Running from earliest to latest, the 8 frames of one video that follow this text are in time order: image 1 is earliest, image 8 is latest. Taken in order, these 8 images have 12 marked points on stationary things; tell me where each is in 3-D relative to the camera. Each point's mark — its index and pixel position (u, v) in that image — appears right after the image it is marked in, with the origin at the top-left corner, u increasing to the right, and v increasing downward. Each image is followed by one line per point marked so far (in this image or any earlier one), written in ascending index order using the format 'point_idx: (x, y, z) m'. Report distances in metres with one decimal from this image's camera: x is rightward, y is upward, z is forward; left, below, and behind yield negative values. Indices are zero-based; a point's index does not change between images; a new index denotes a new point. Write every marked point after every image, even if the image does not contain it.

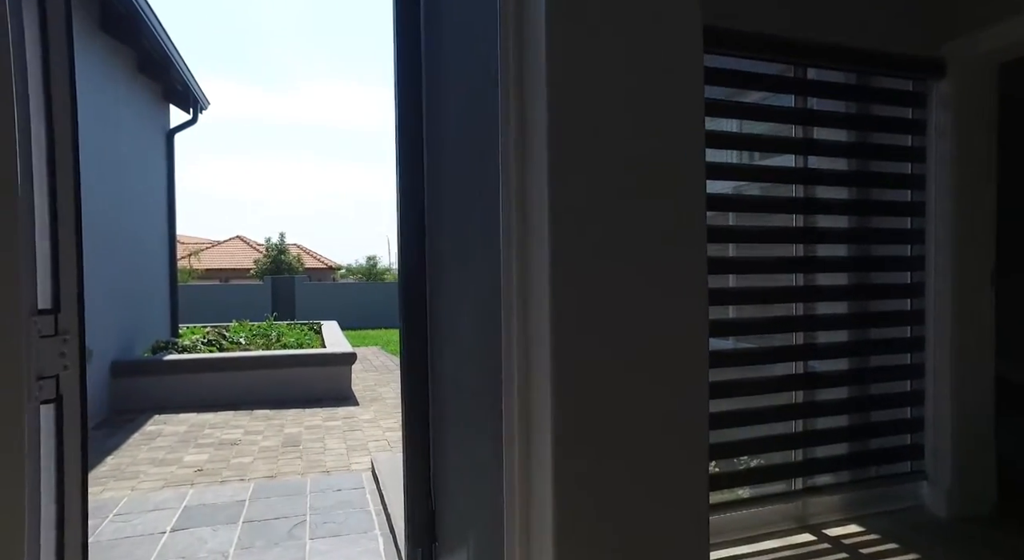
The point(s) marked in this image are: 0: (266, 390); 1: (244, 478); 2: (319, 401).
0: (-2.6, -1.2, +6.6) m
1: (-1.7, -1.2, +3.9) m
2: (-2.0, -1.3, +6.6) m
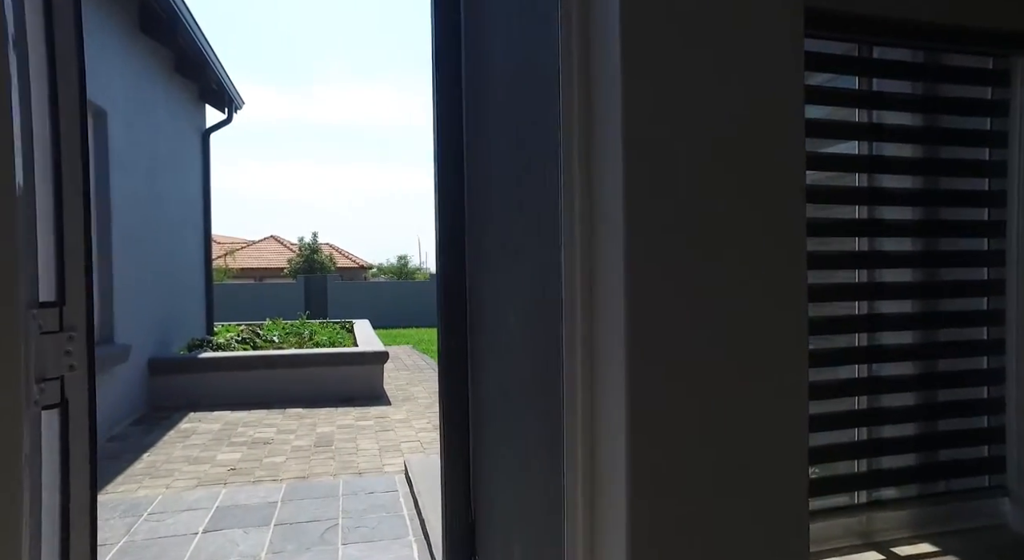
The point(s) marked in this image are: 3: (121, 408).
0: (-2.2, -1.1, +6.6) m
1: (-1.5, -1.2, +3.9) m
2: (-1.7, -1.3, +6.6) m
3: (-3.3, -1.1, +5.3) m
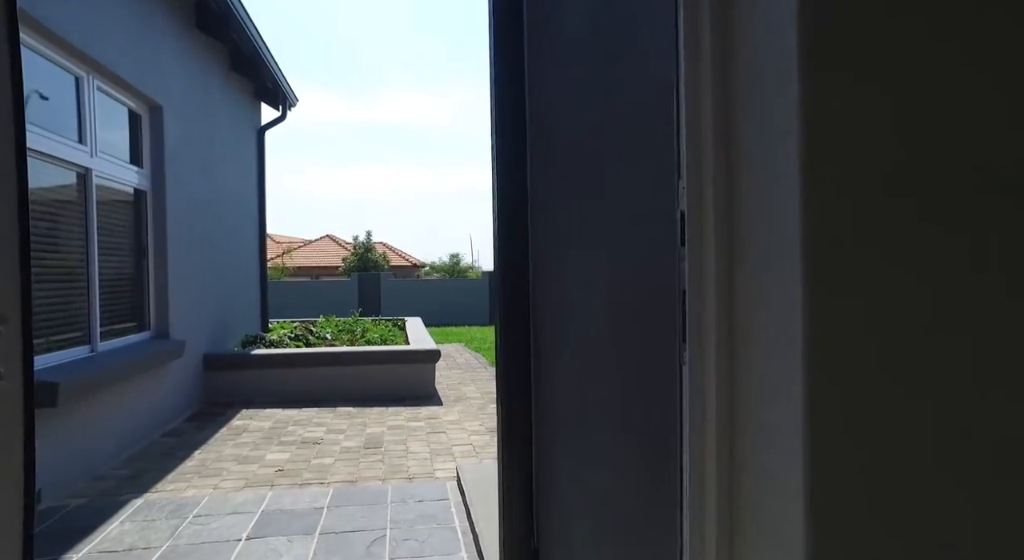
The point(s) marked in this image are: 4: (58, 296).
0: (-1.7, -1.1, +6.5) m
1: (-1.1, -1.2, +3.7) m
2: (-1.1, -1.2, +6.4) m
3: (-2.8, -1.1, +5.3) m
4: (-2.9, -0.1, +4.0) m
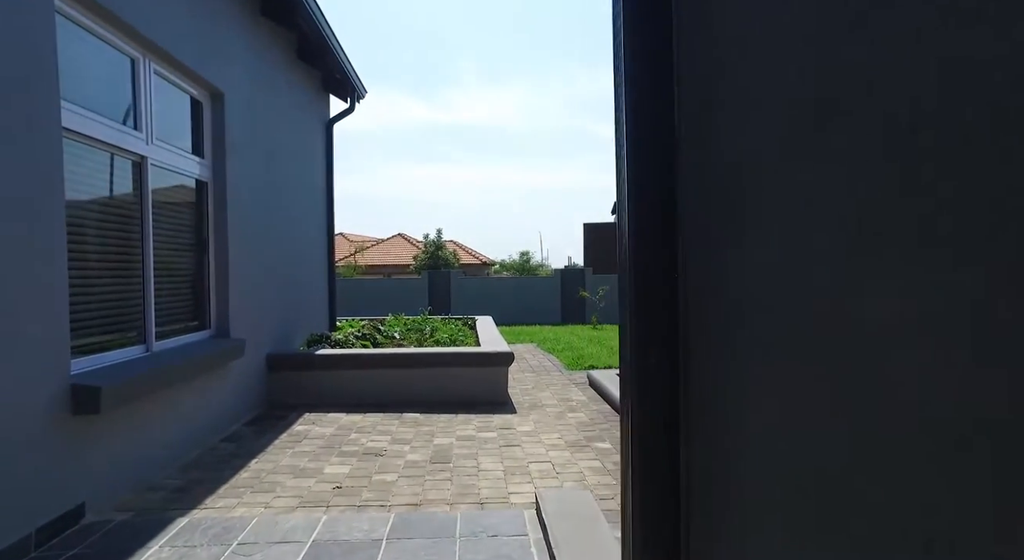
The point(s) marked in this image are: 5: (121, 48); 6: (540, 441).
0: (-0.9, -1.1, +6.1) m
1: (-0.7, -1.2, +3.3) m
2: (-0.4, -1.2, +6.0) m
3: (-2.2, -1.0, +5.1) m
4: (-2.4, -0.1, +3.7) m
5: (-2.4, +1.4, +3.9) m
6: (+0.2, -1.2, +4.7) m
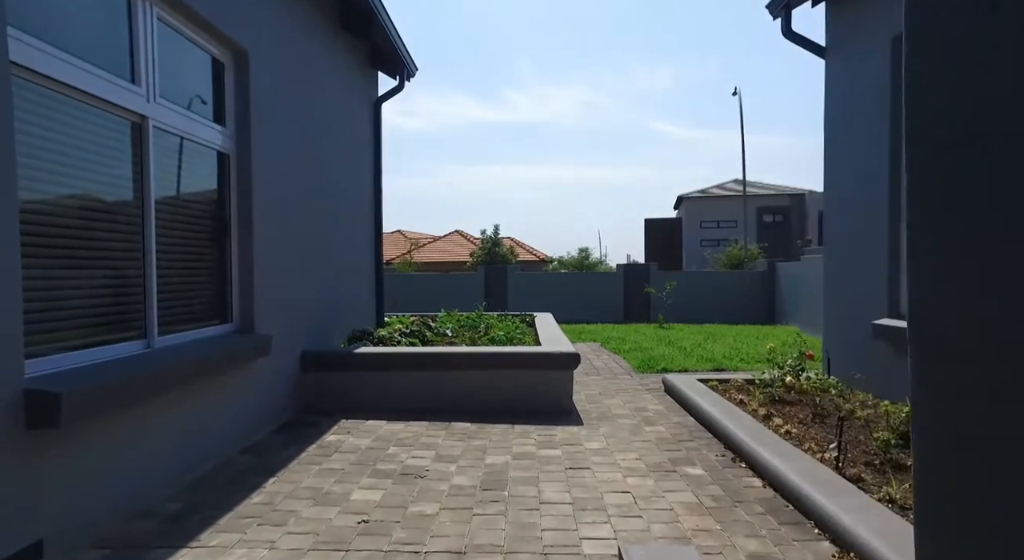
0: (-0.4, -1.0, +5.3) m
1: (-0.4, -1.1, +2.5) m
2: (+0.2, -1.1, +5.2) m
3: (-1.8, -0.9, +4.4) m
4: (-2.0, 0.0, +3.1) m
5: (-2.0, +1.5, +3.2) m
6: (+0.6, -1.1, +3.8) m
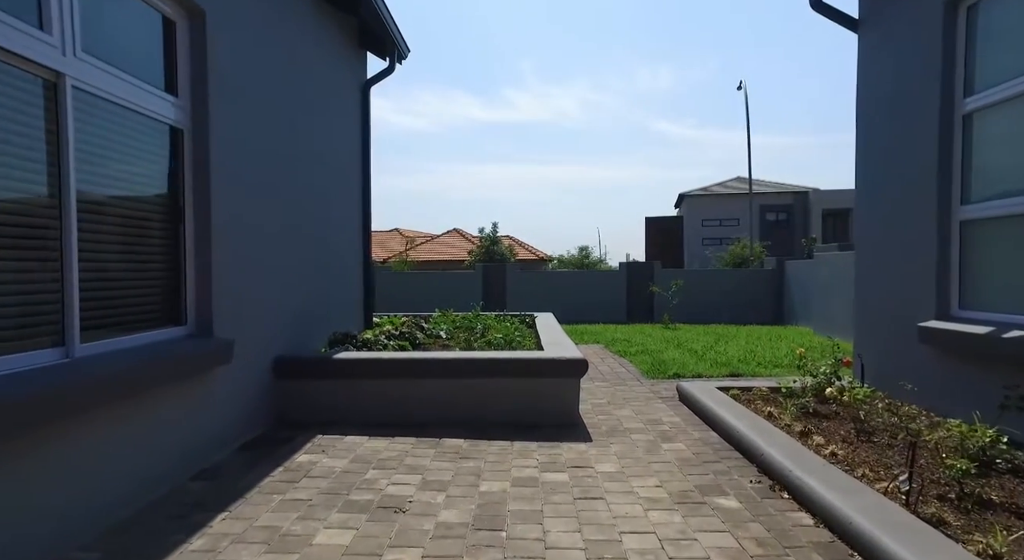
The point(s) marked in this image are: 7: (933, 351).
0: (-0.4, -1.0, +4.7) m
1: (-0.4, -1.1, +1.9) m
2: (+0.2, -1.1, +4.6) m
3: (-1.8, -0.9, +3.8) m
4: (-2.0, 0.0, +2.5) m
5: (-2.0, +1.5, +2.7) m
6: (+0.6, -1.1, +3.2) m
7: (+3.1, -0.5, +4.6) m
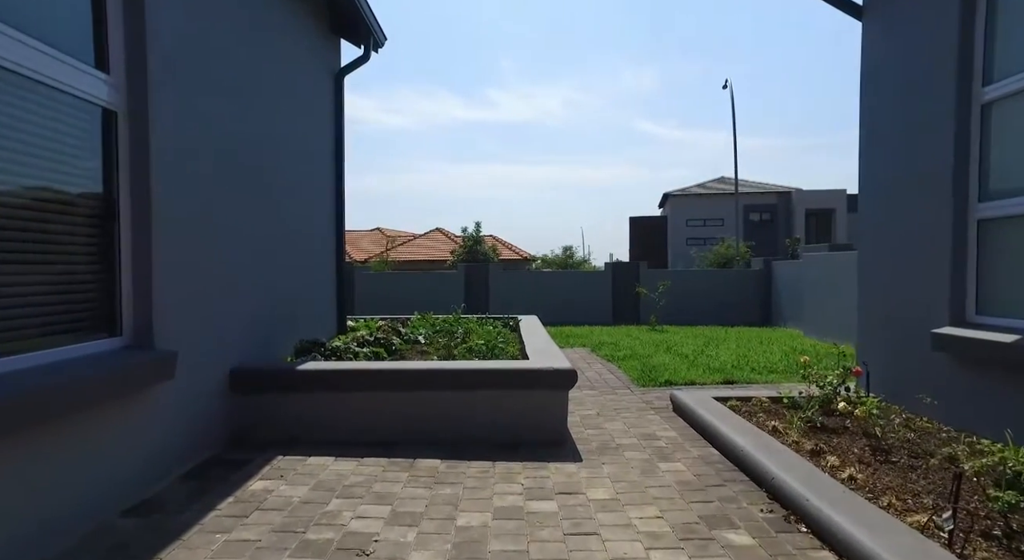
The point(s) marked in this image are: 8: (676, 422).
0: (-0.5, -1.0, +4.3) m
1: (-0.4, -1.1, +1.5) m
2: (0.0, -1.1, +4.2) m
3: (-1.9, -0.9, +3.4) m
4: (-2.1, 0.0, +2.1) m
5: (-2.1, +1.5, +2.2) m
6: (+0.5, -1.1, +2.8) m
7: (+3.0, -0.5, +4.3) m
8: (+1.3, -1.1, +5.0) m
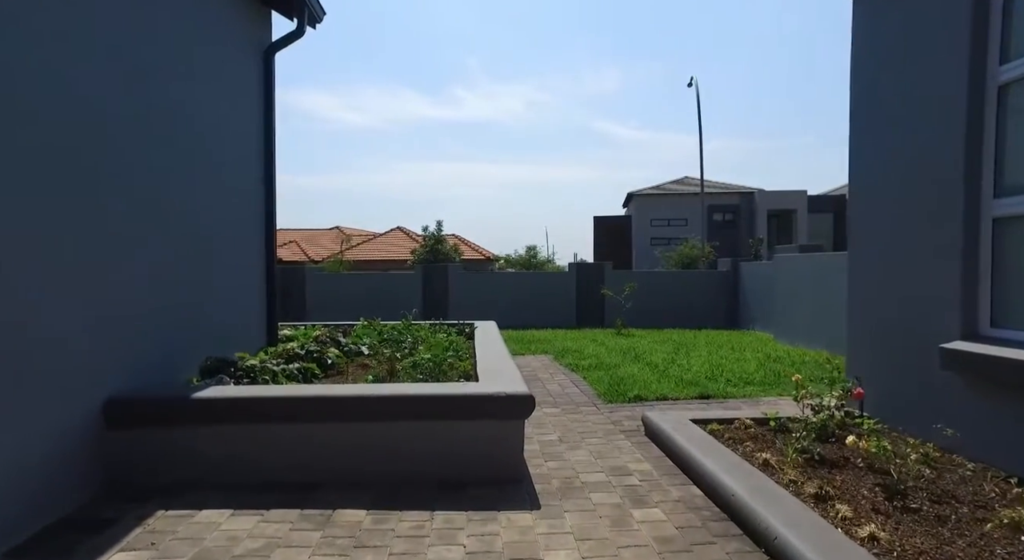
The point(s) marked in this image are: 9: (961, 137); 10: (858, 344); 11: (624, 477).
0: (-0.8, -1.0, +3.6) m
1: (-0.6, -1.1, +0.8) m
2: (-0.3, -1.1, +3.5) m
3: (-2.1, -1.0, +2.6) m
4: (-2.3, 0.0, +1.2) m
5: (-2.3, +1.5, +1.4) m
6: (+0.3, -1.1, +2.2) m
7: (+2.7, -0.6, +3.8) m
8: (+0.9, -1.2, +4.3) m
9: (+2.7, +0.8, +3.8) m
10: (+2.6, -0.5, +4.8) m
11: (+0.7, -1.2, +3.8) m
